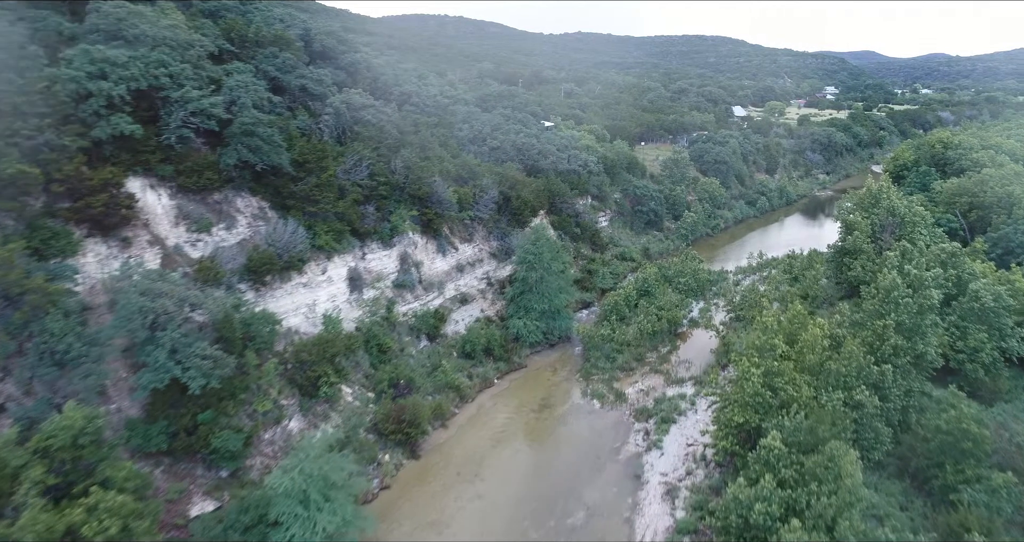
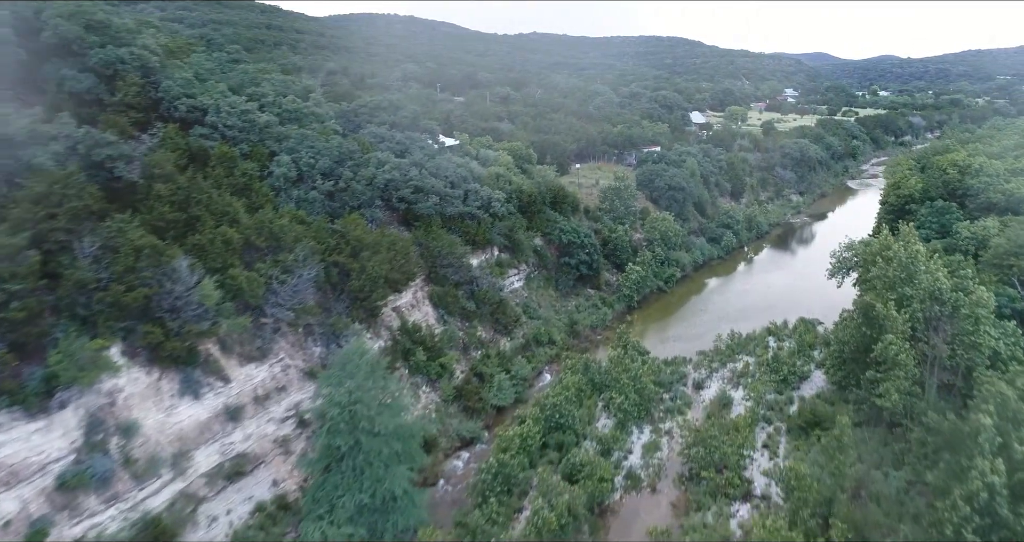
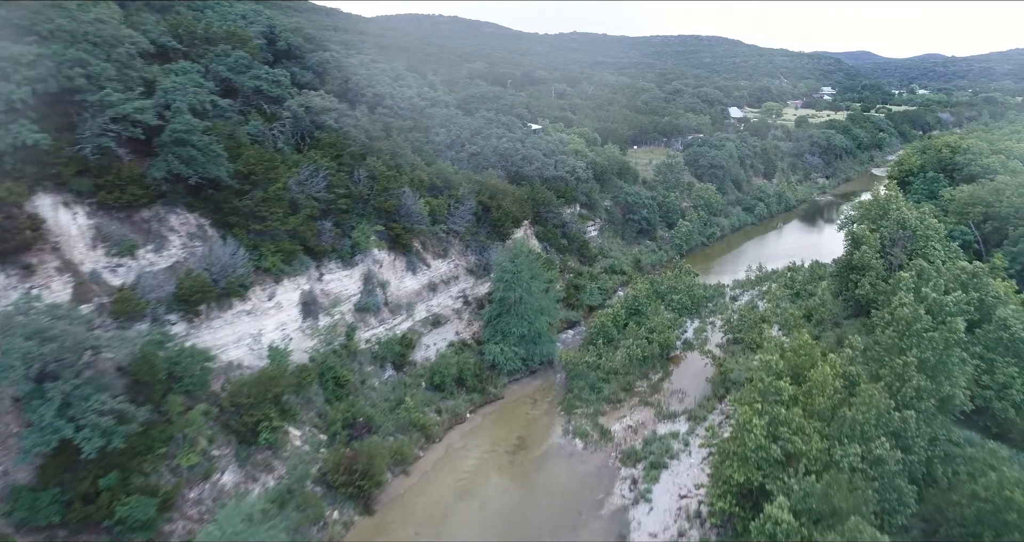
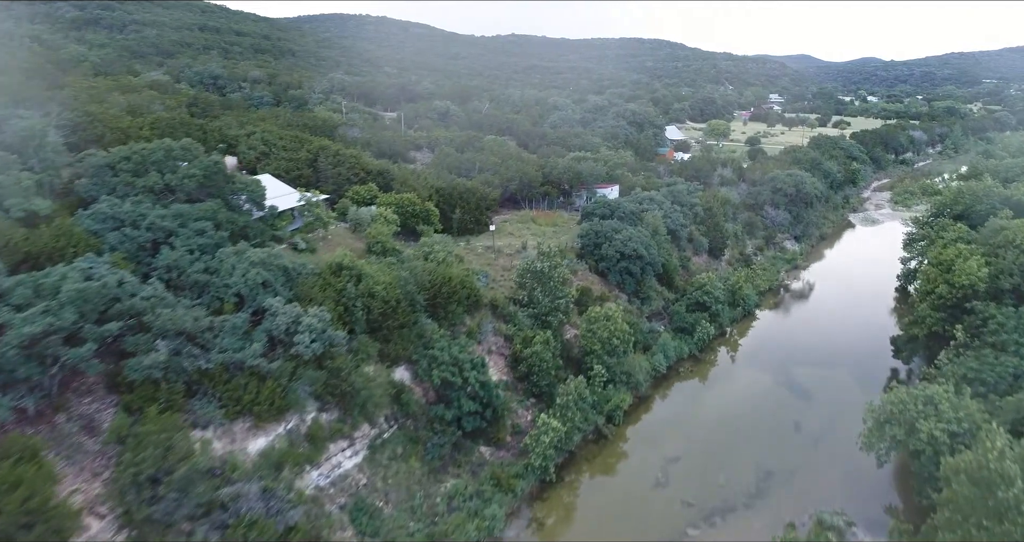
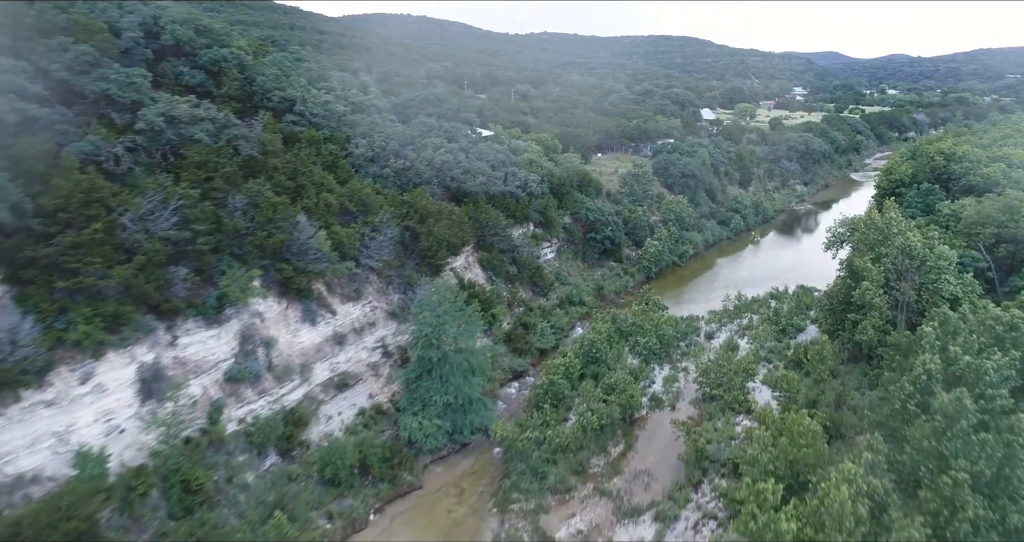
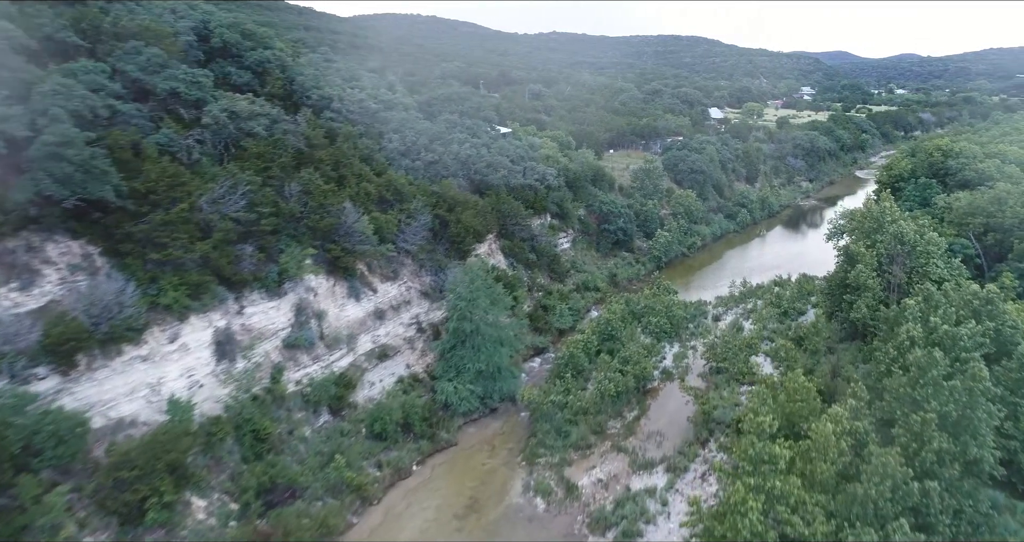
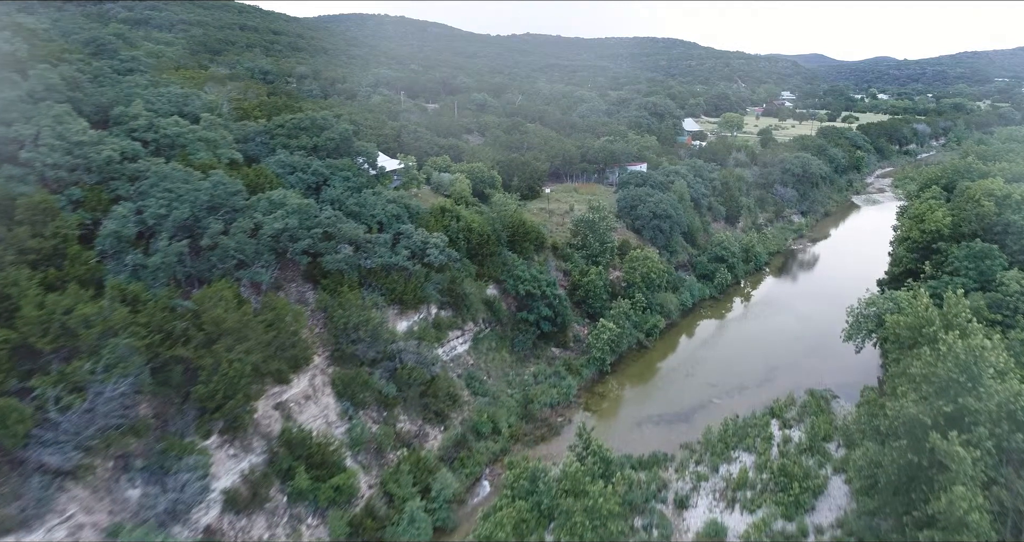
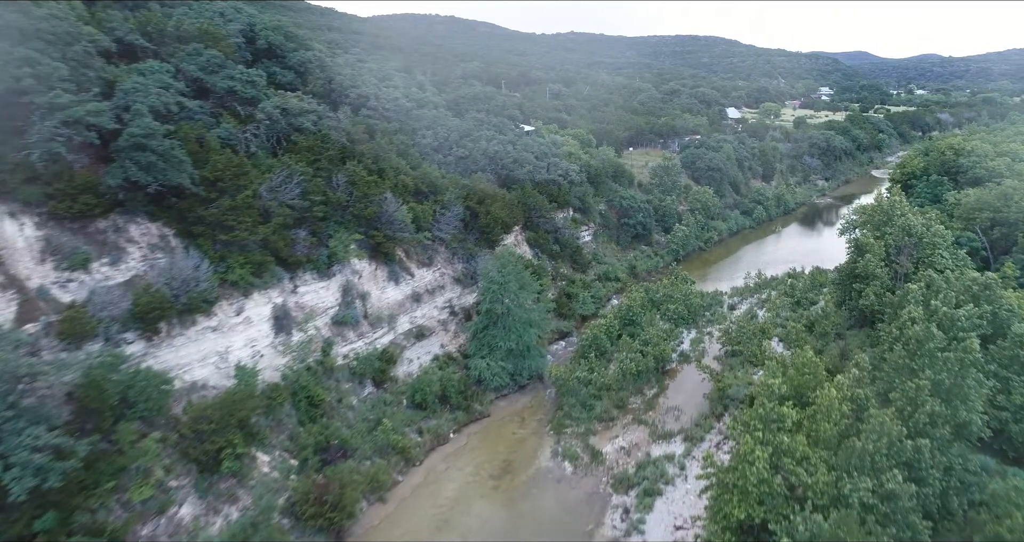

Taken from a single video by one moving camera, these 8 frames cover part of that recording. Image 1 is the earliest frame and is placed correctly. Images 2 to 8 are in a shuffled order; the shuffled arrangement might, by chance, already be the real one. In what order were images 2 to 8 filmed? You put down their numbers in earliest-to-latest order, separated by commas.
3, 8, 6, 5, 2, 7, 4
